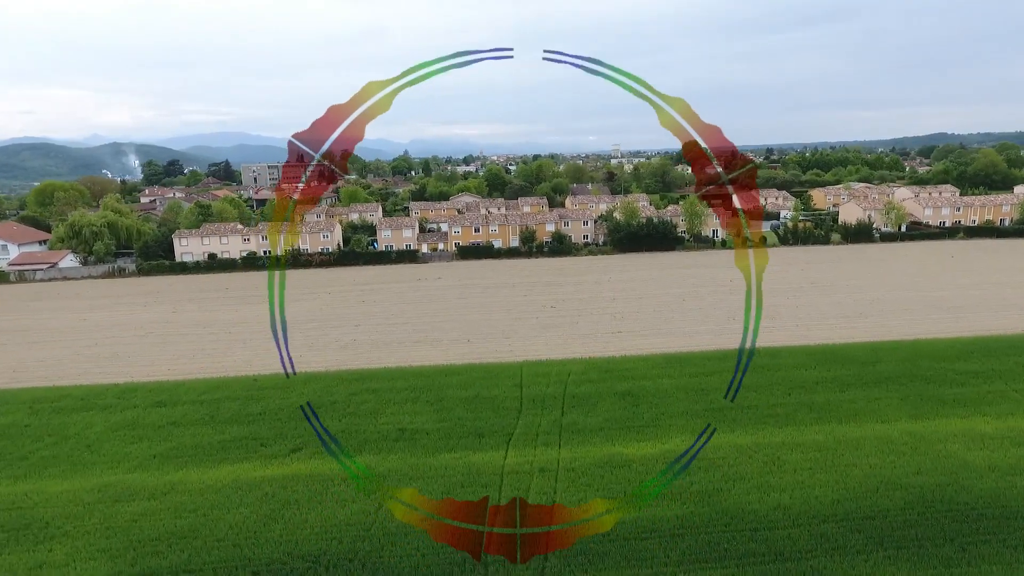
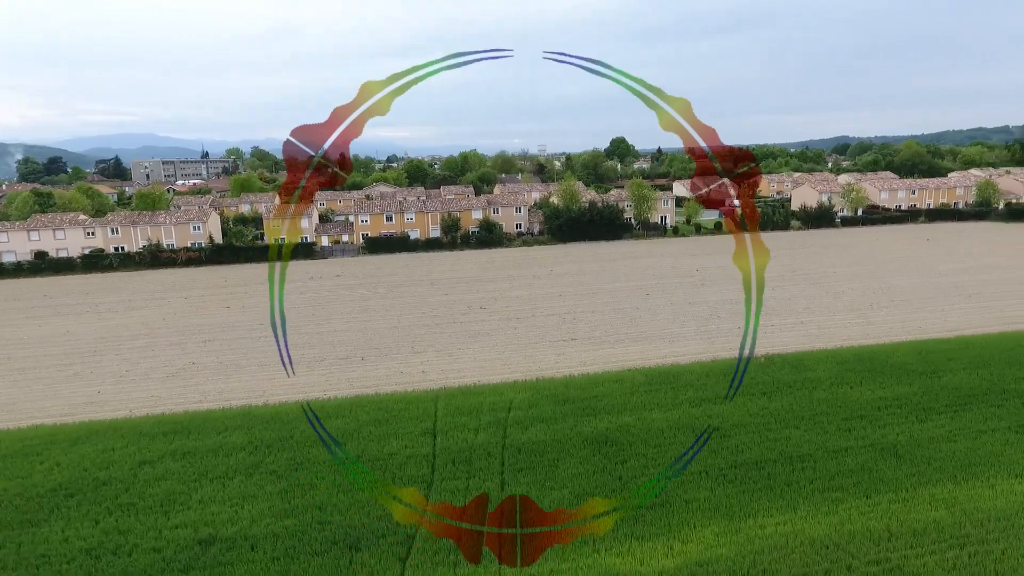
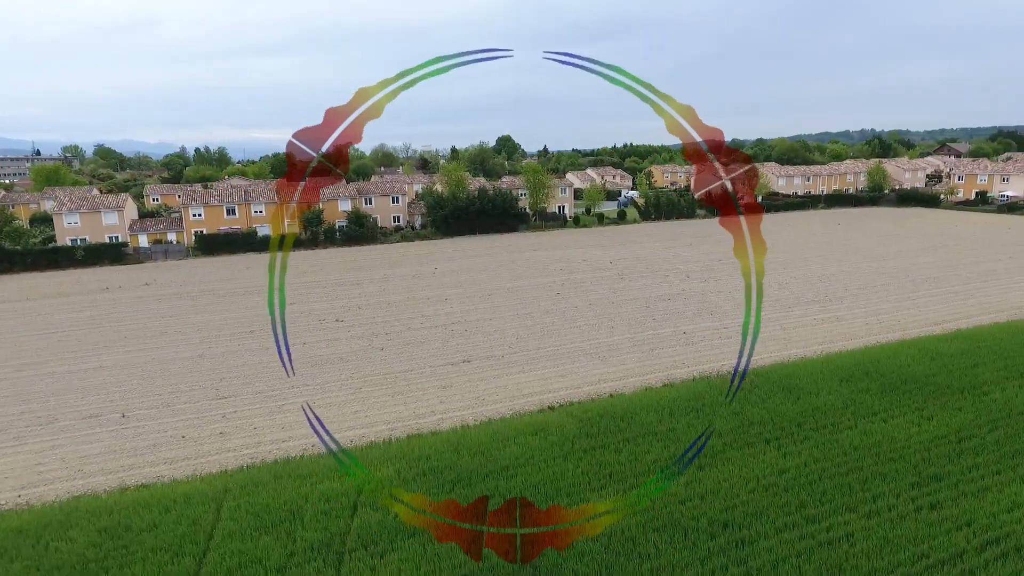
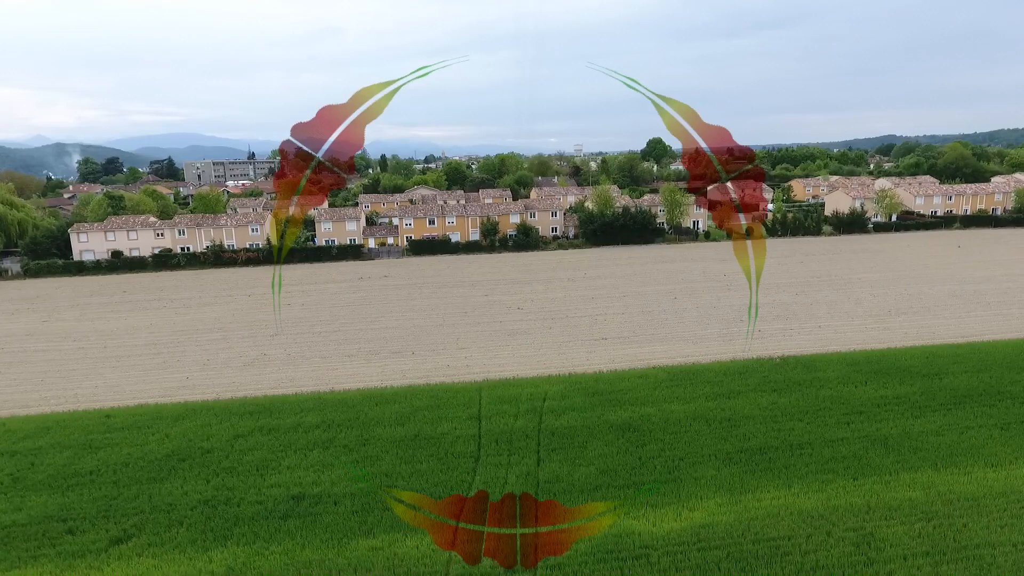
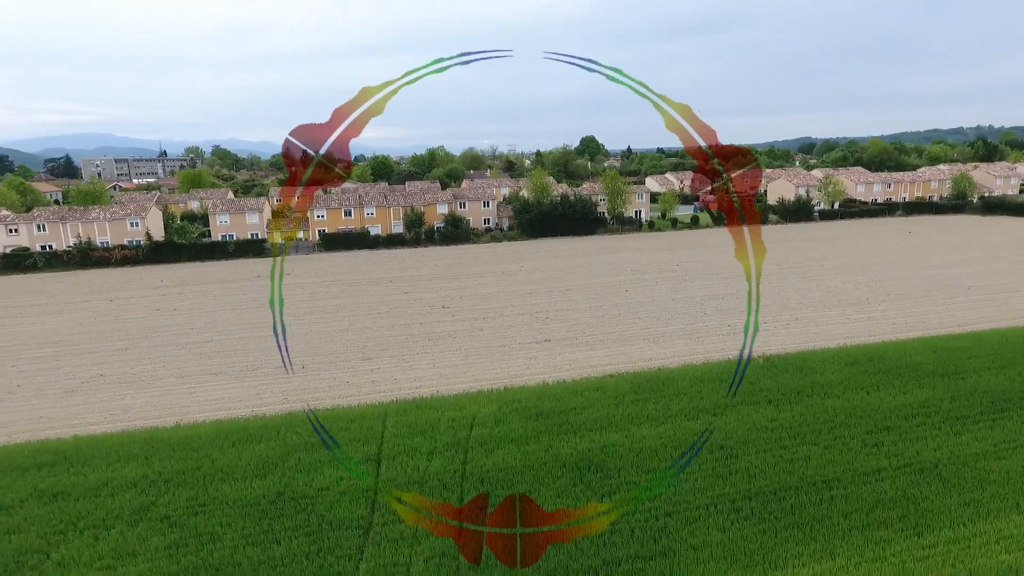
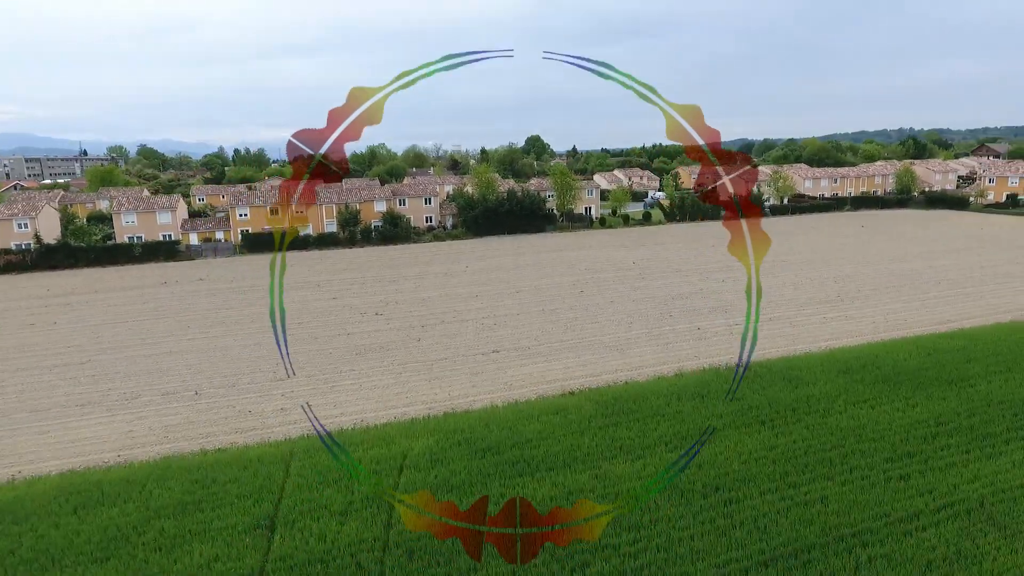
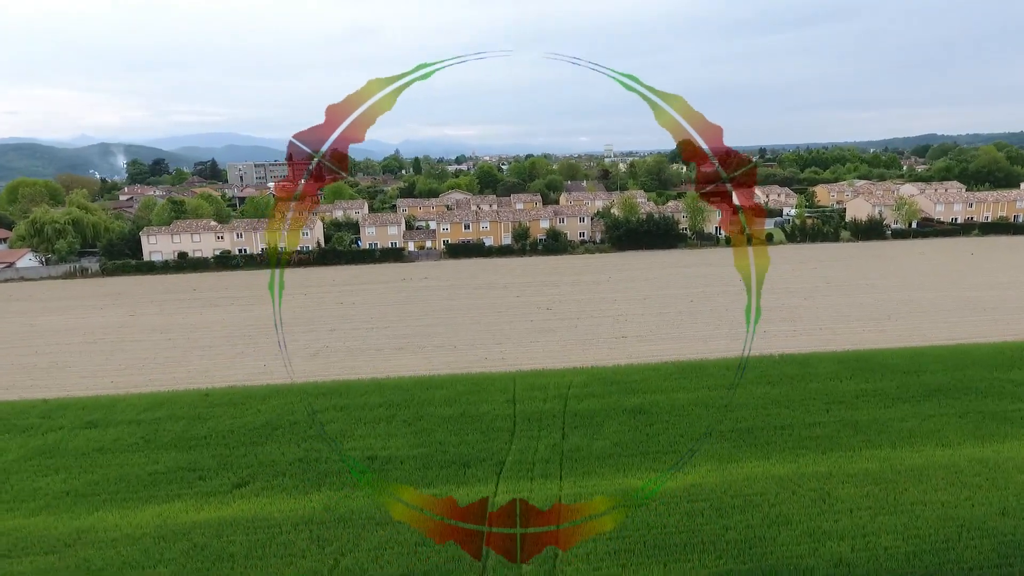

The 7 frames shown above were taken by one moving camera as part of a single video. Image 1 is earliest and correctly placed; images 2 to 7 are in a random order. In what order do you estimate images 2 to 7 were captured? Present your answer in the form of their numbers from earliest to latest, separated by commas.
7, 4, 2, 5, 6, 3
